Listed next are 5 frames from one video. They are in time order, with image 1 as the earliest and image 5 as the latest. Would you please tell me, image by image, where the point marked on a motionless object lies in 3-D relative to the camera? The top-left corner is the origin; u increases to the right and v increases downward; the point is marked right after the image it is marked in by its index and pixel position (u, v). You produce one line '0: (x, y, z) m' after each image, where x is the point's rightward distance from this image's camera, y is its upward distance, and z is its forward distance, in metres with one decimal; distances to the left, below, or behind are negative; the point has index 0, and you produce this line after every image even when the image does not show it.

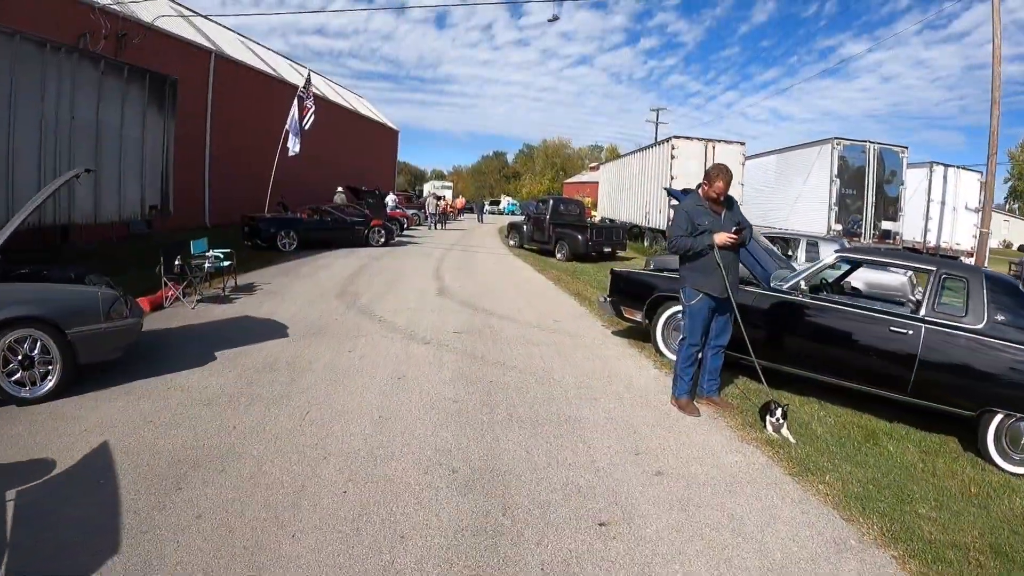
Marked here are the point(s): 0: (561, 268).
0: (+0.6, +0.3, +13.4) m
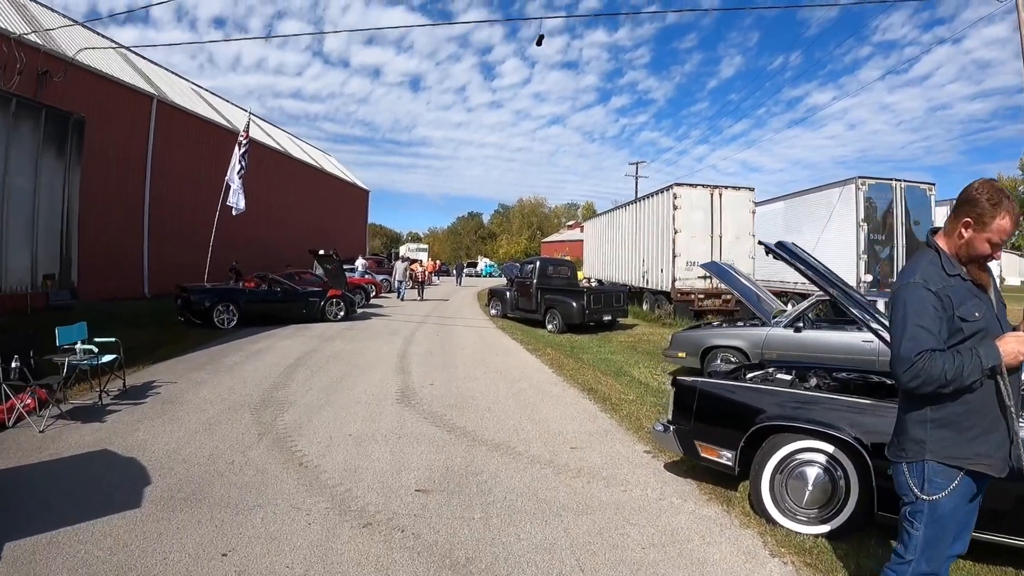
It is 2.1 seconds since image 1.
0: (+0.5, -0.6, +10.9) m
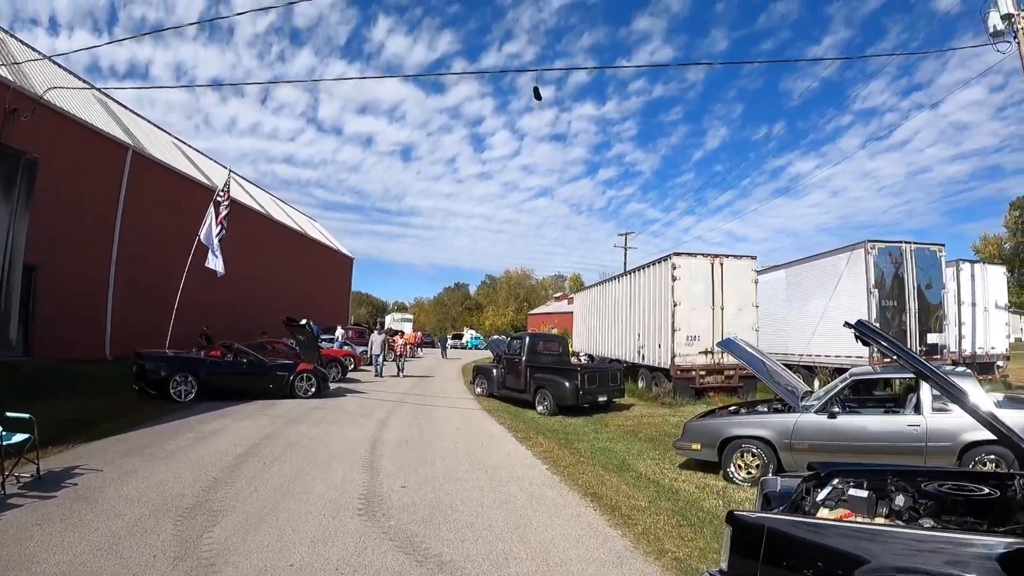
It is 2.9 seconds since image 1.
0: (+0.4, -1.4, +9.8) m
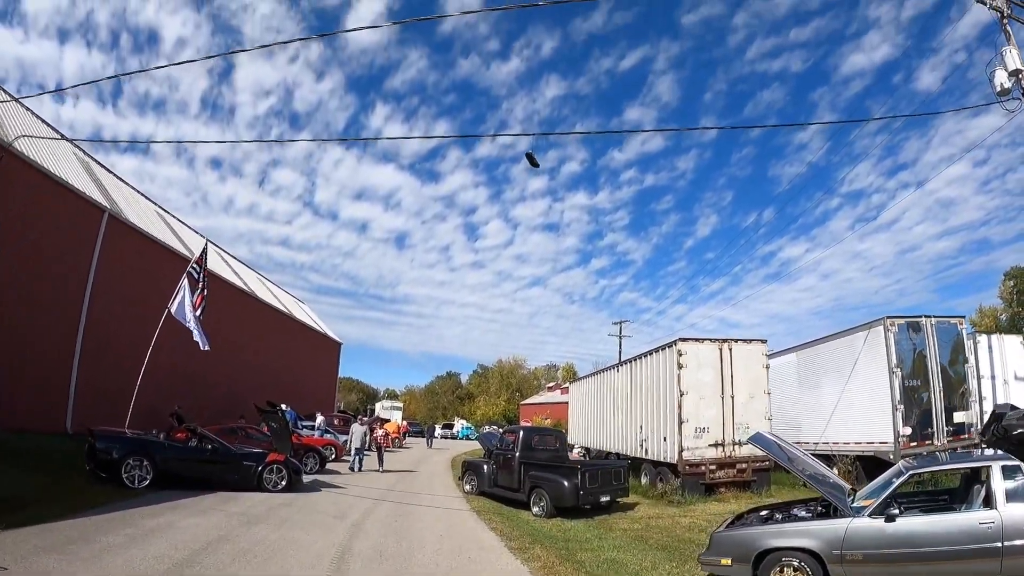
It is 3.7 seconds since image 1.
0: (+0.3, -2.1, +8.5) m
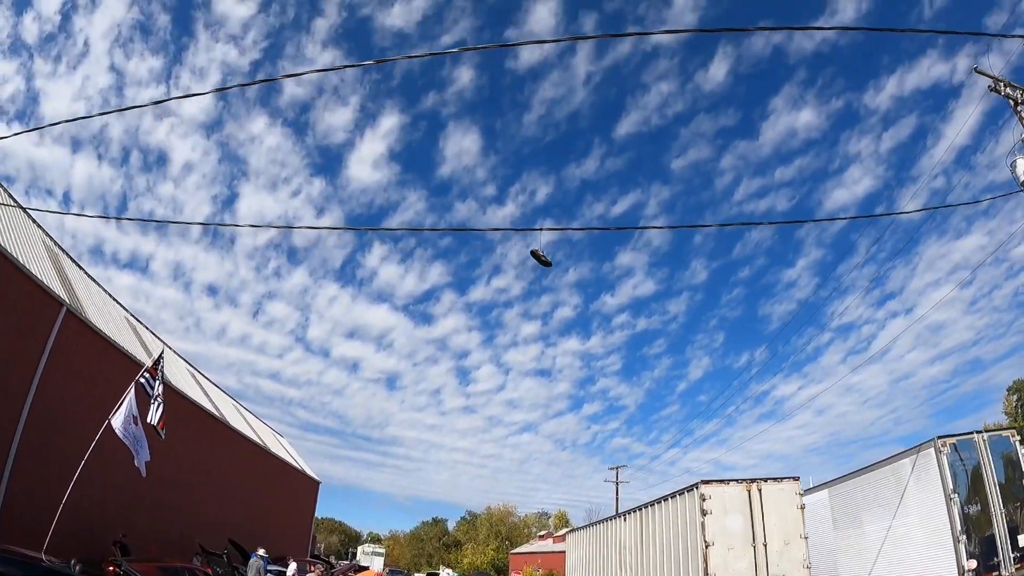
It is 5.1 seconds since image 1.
0: (+0.3, -2.7, +6.9) m
